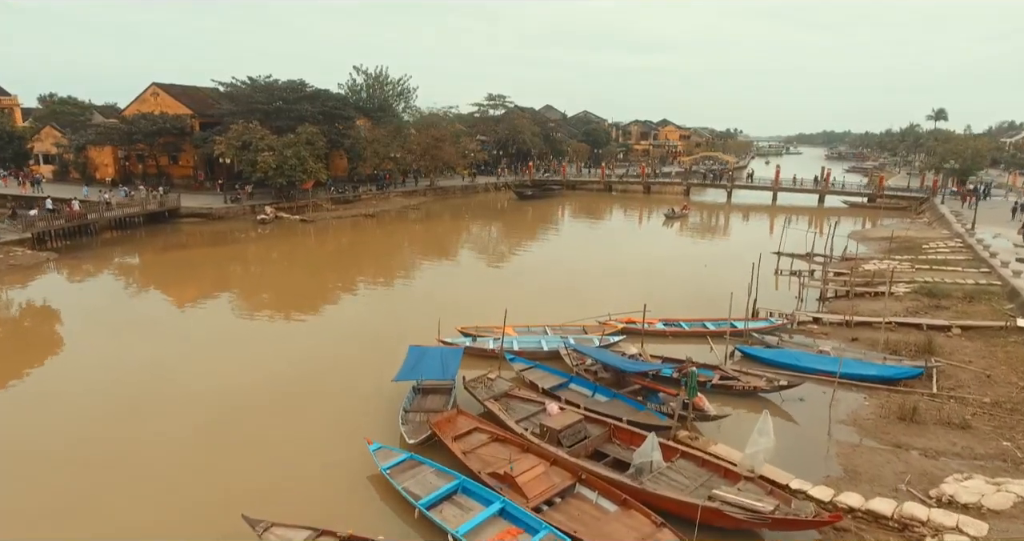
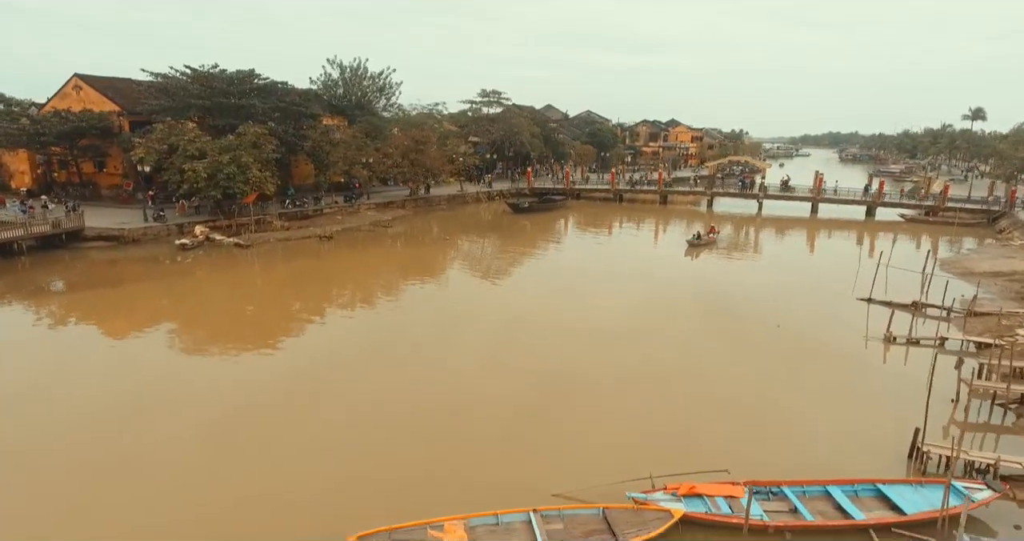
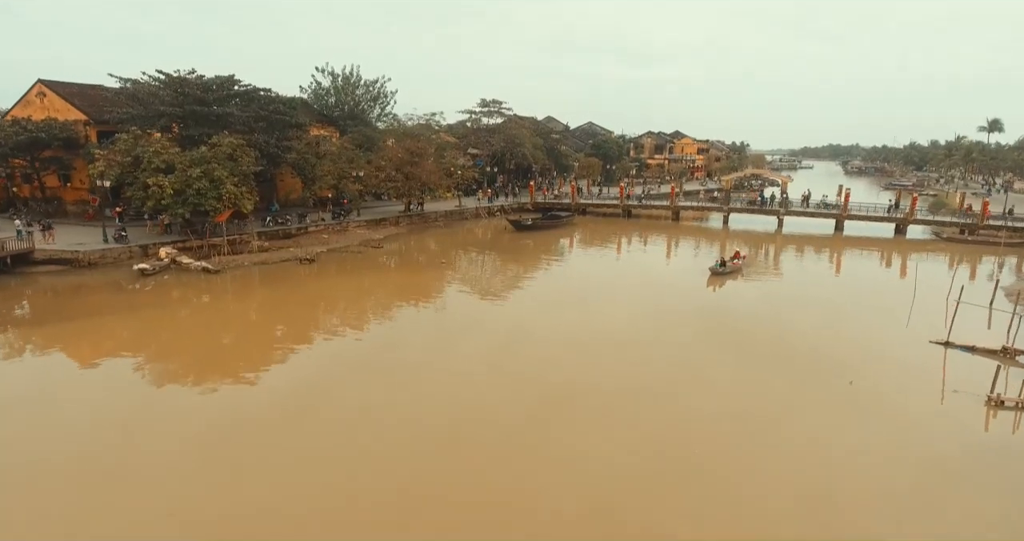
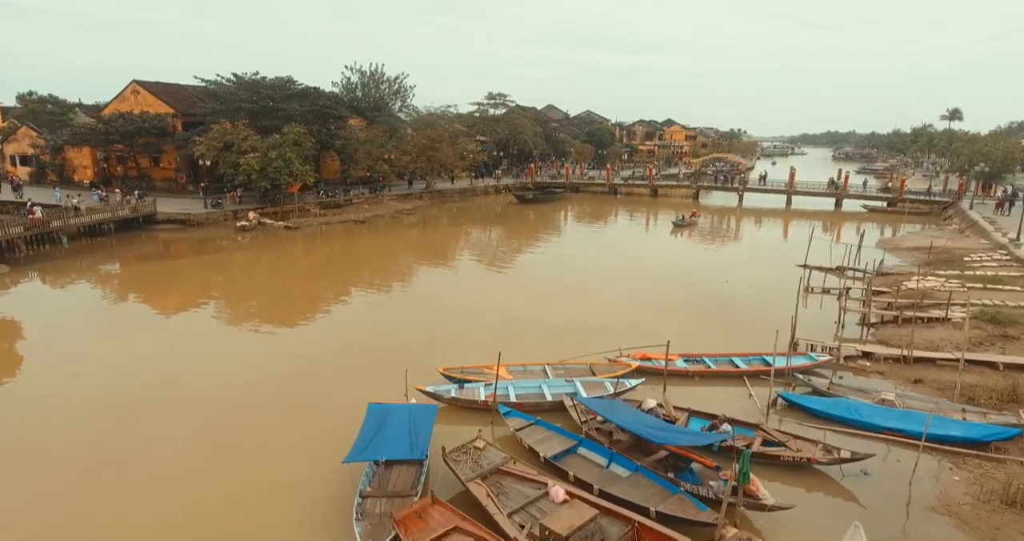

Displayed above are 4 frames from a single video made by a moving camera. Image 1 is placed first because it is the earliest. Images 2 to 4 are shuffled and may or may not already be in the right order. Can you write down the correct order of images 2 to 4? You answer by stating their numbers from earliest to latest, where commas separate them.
4, 2, 3
